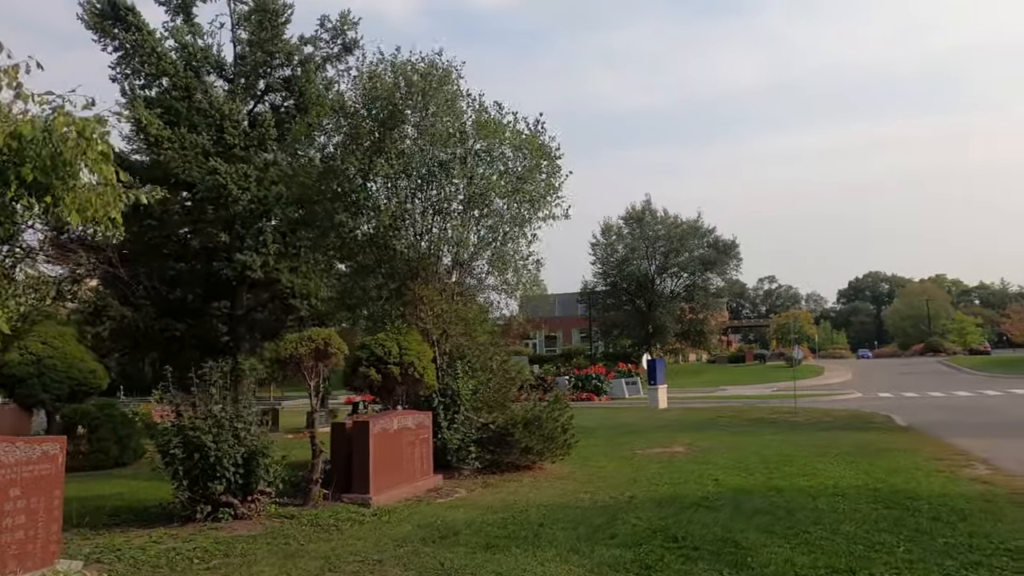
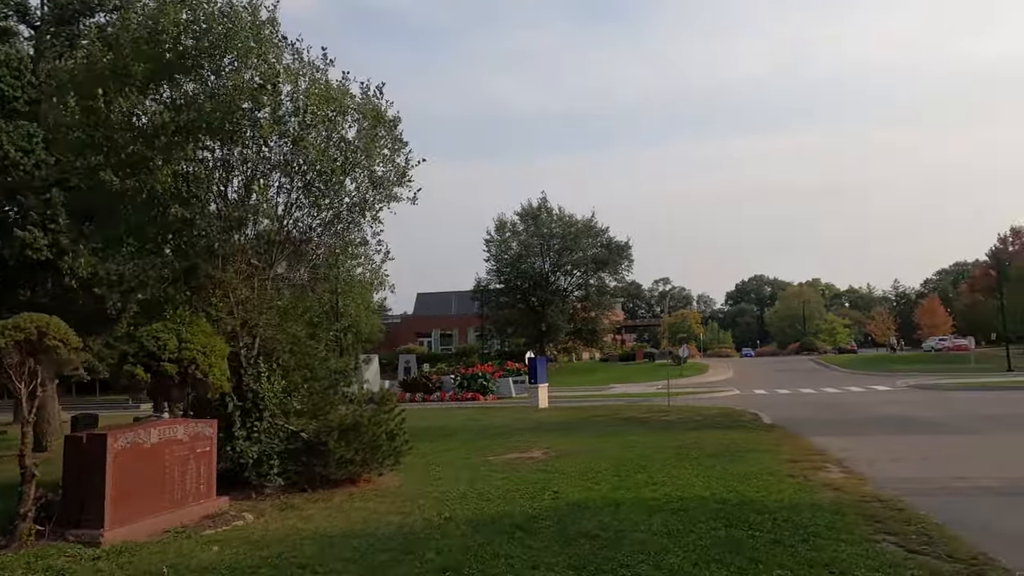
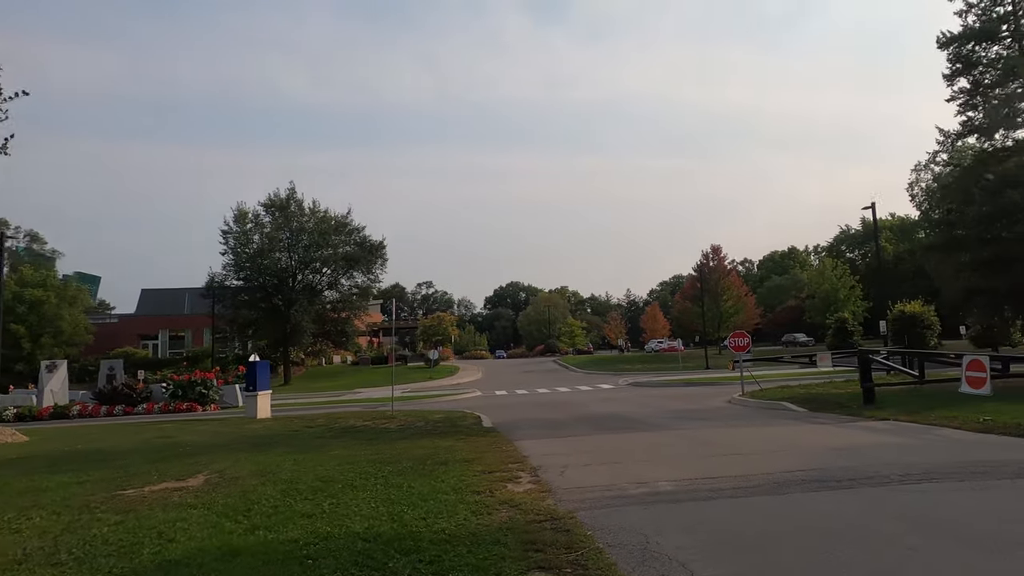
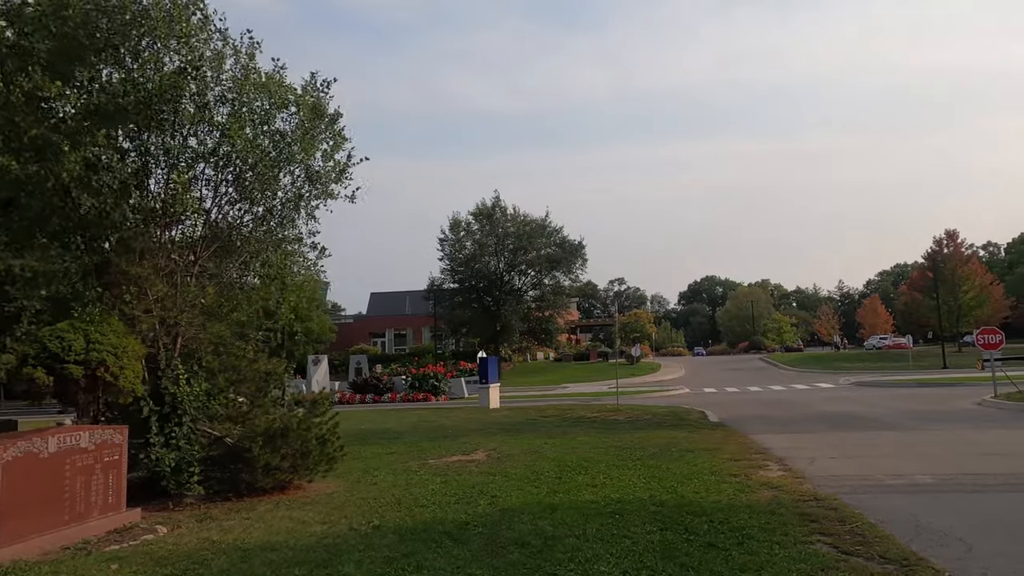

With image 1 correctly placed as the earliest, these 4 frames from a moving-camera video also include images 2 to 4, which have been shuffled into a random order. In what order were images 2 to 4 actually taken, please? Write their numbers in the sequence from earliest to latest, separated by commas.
2, 4, 3
